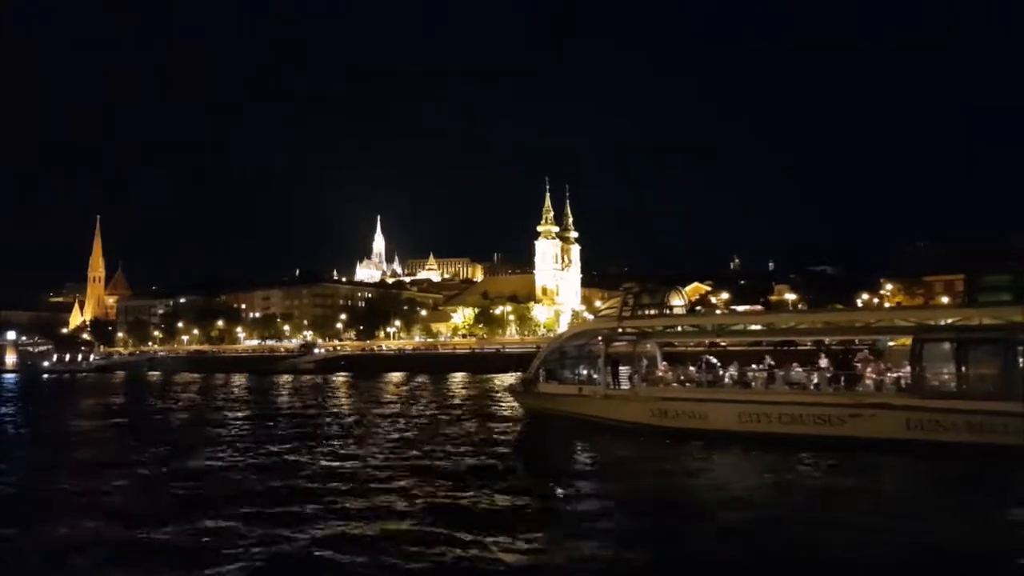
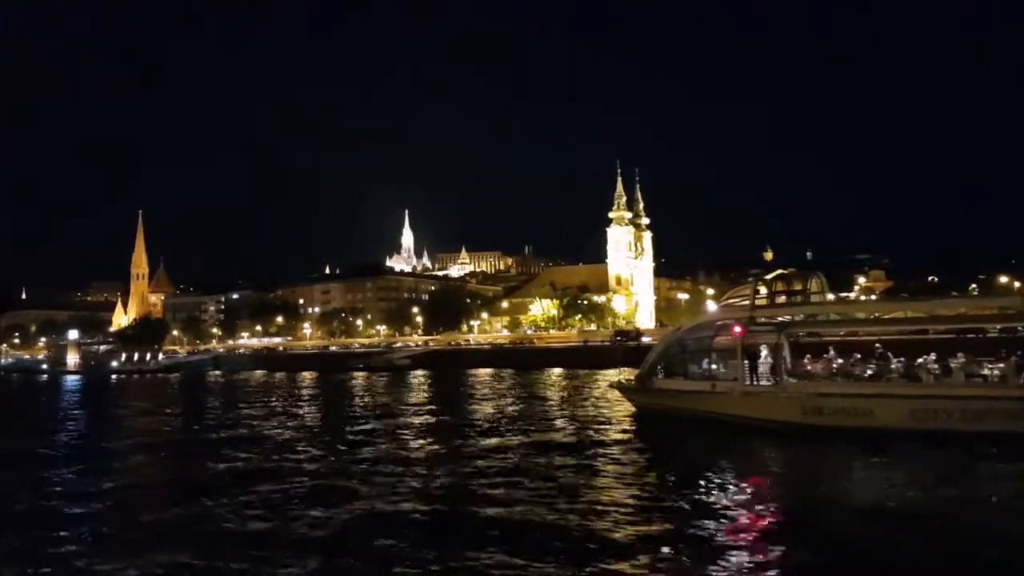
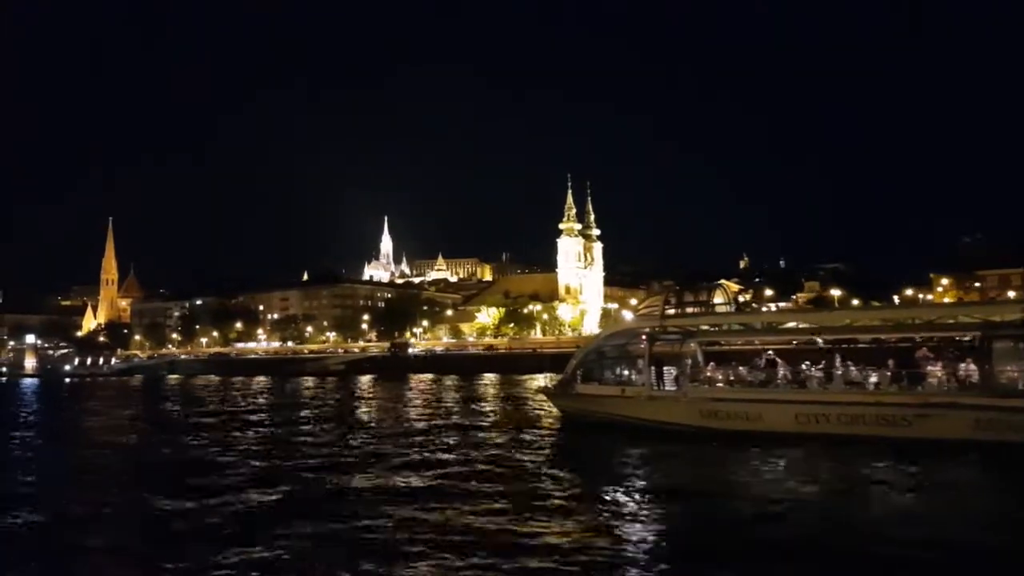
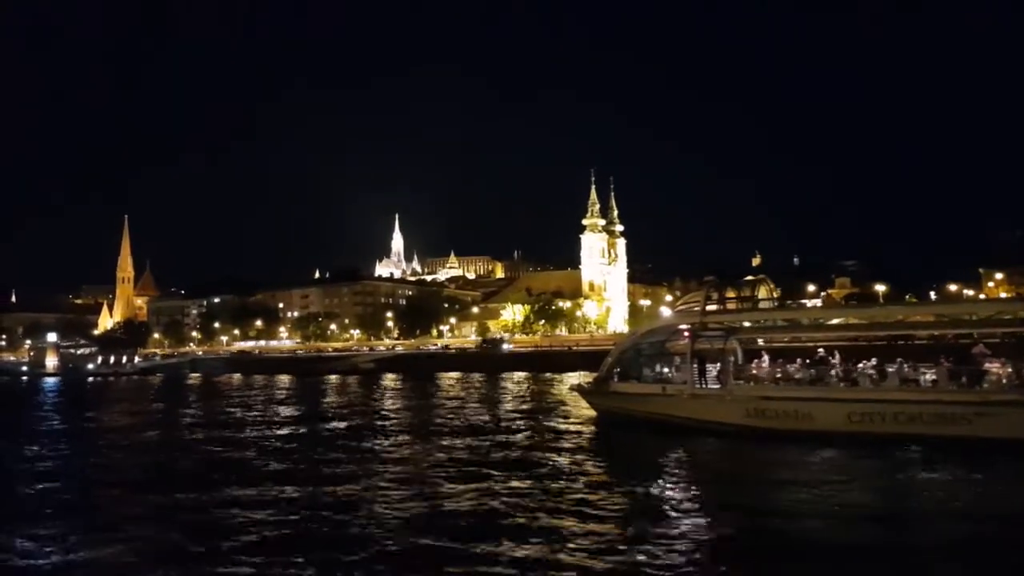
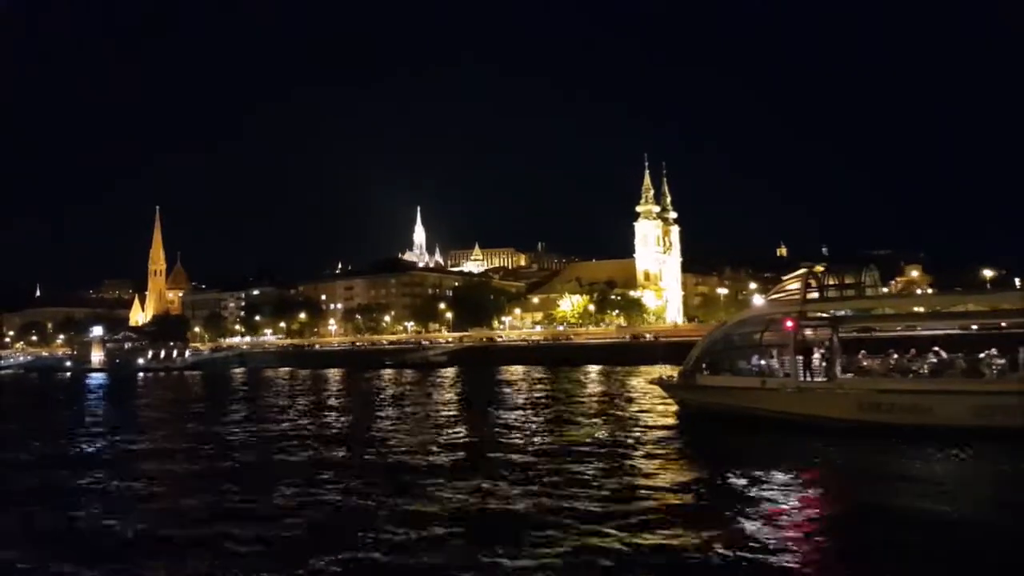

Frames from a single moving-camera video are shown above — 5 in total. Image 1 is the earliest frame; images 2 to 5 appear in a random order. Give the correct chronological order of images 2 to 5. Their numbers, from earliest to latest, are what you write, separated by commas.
3, 4, 2, 5
